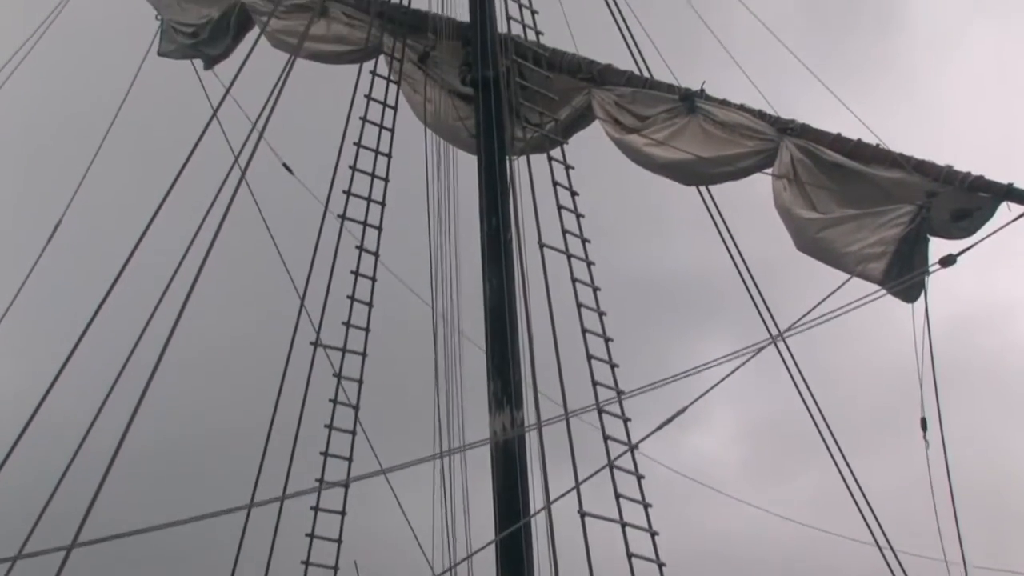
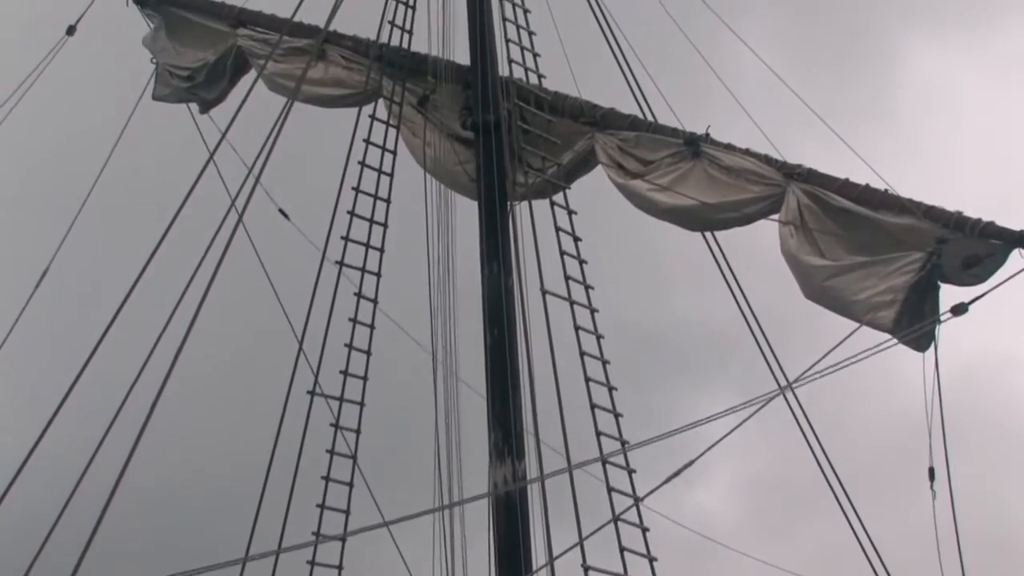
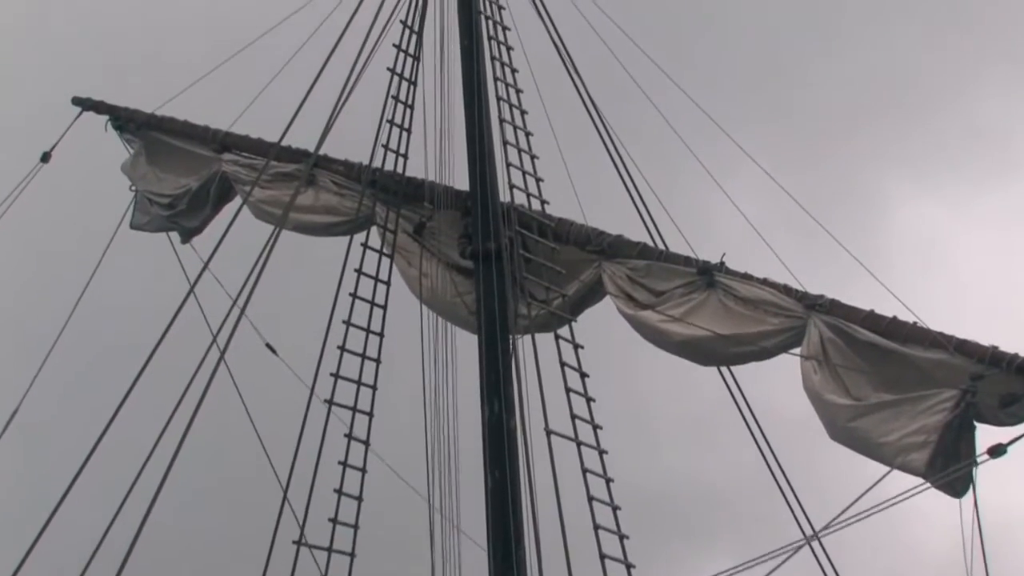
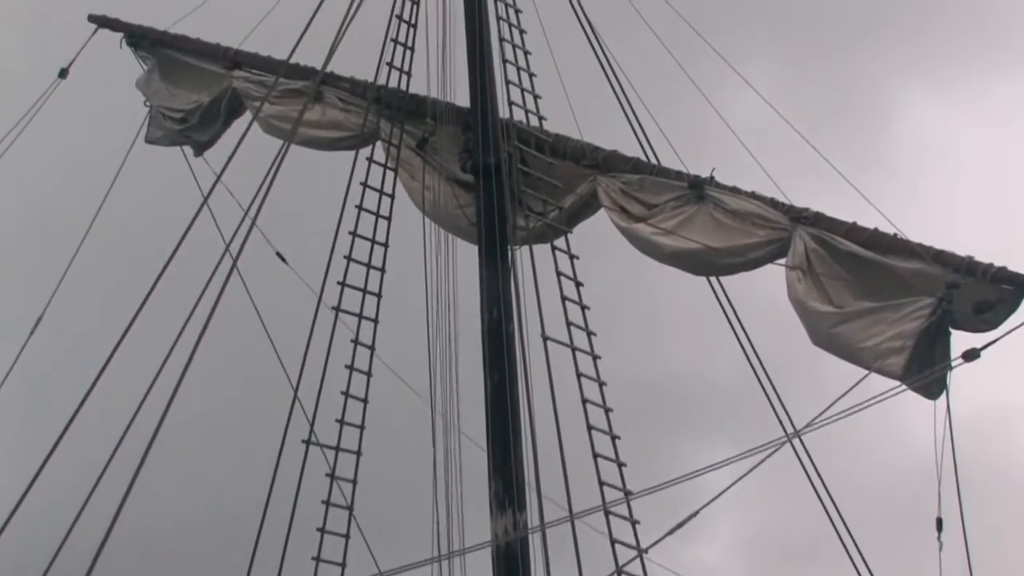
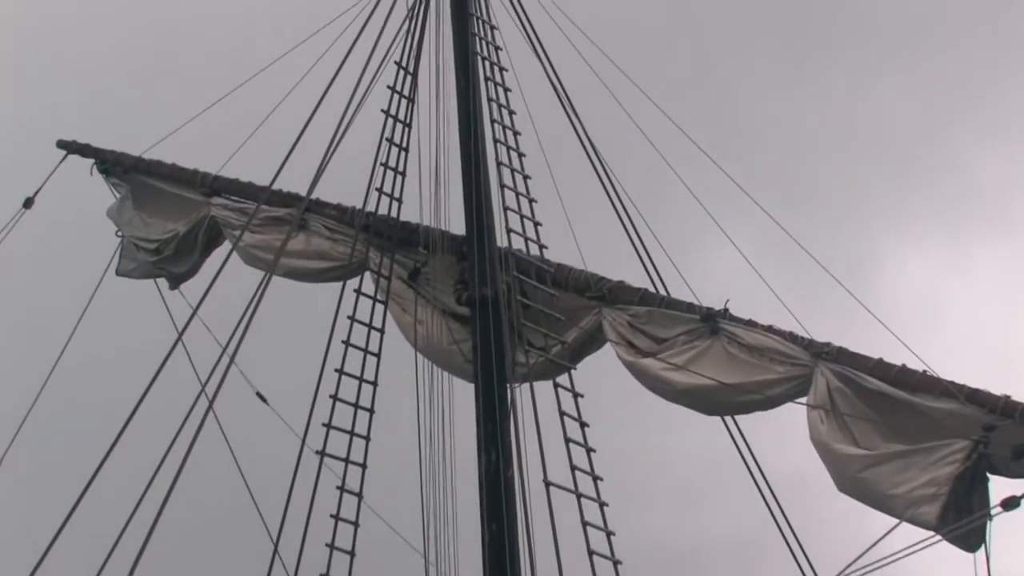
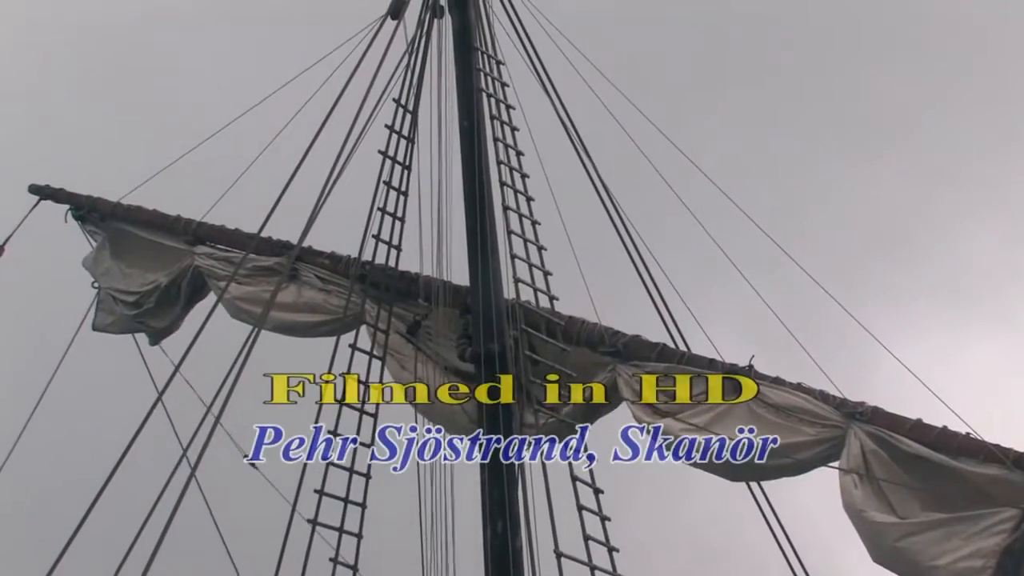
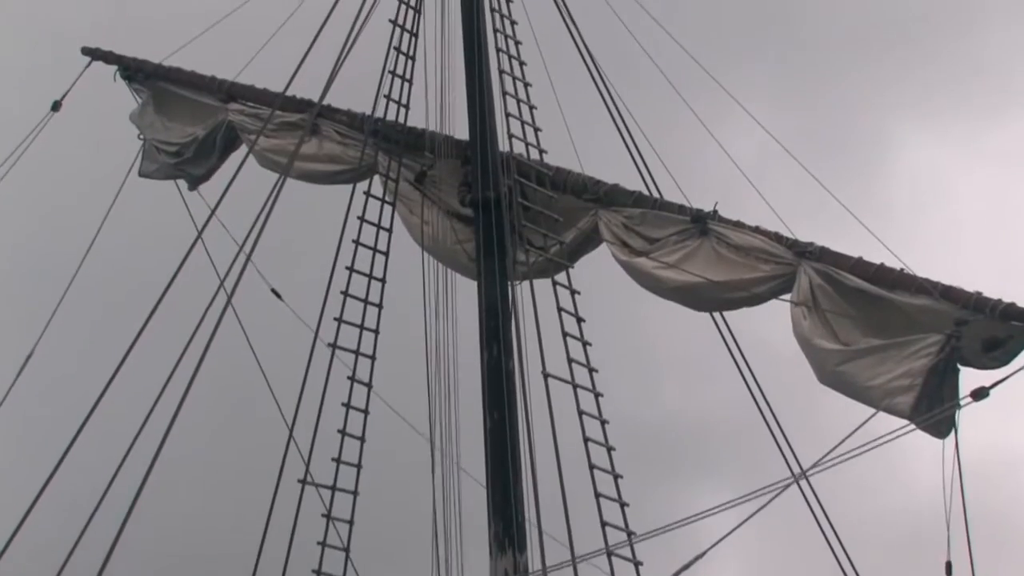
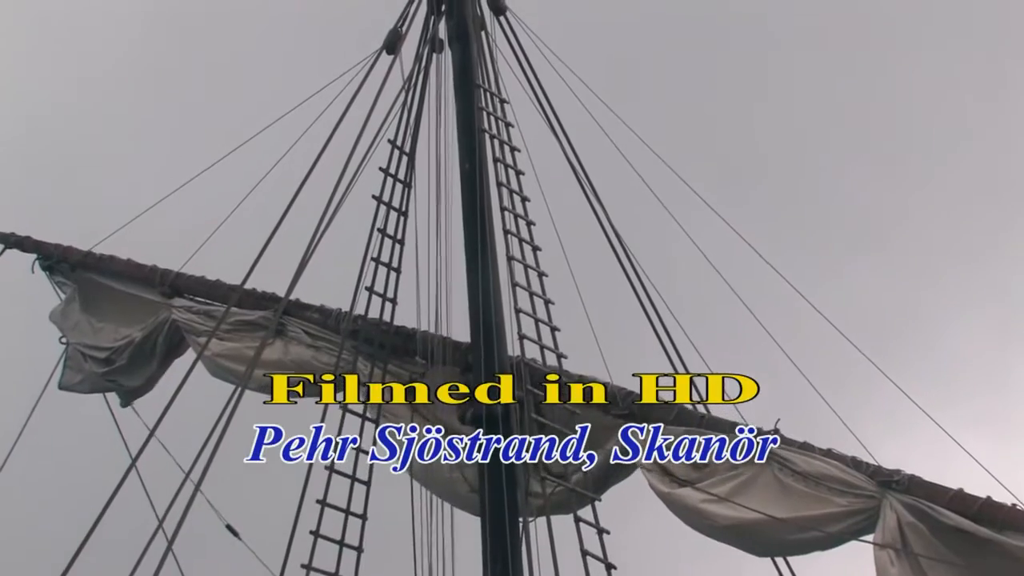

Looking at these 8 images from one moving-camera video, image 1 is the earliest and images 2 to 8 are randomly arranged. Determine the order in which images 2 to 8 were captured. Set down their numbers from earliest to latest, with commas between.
2, 4, 7, 3, 5, 6, 8
